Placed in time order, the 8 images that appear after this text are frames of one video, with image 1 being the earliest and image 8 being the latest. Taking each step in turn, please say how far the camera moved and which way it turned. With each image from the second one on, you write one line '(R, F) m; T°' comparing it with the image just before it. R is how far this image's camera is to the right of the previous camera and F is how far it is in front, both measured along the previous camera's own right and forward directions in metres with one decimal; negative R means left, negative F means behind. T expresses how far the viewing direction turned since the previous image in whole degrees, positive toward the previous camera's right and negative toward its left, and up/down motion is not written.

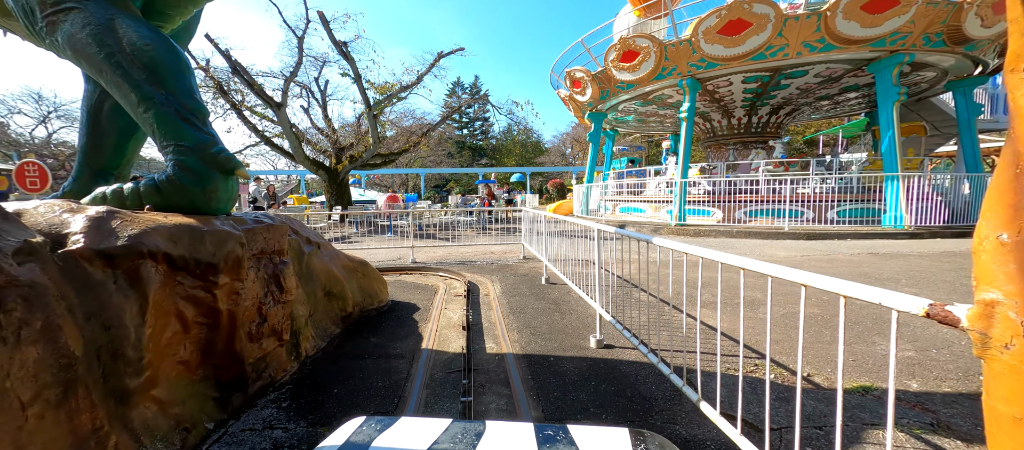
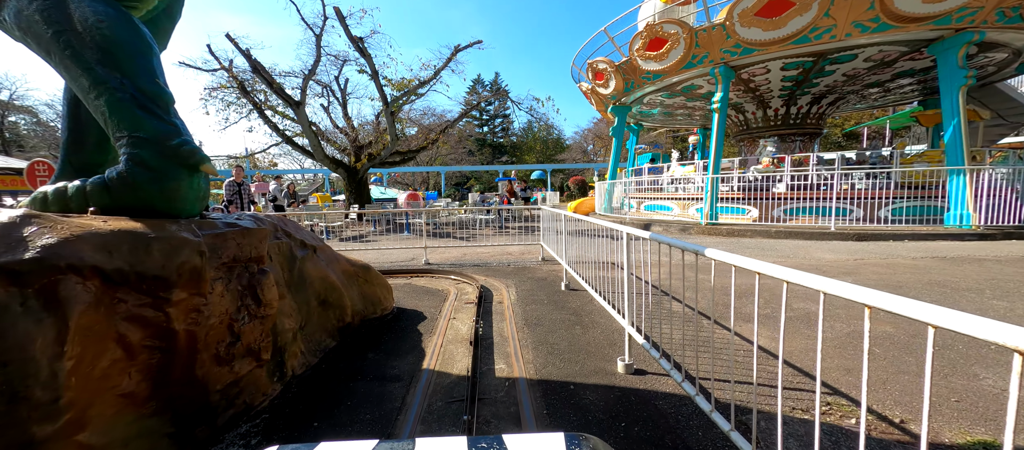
(+0.1, +0.4) m; -3°
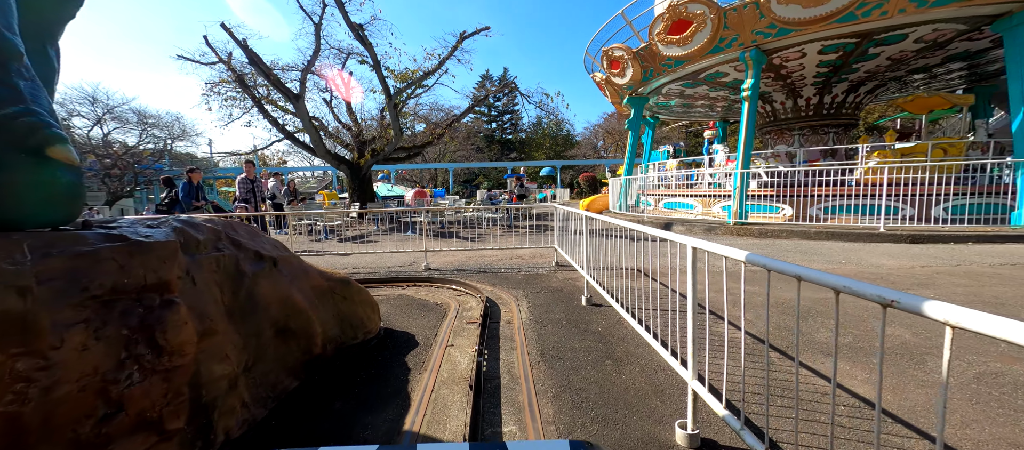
(0.0, +0.7) m; -1°
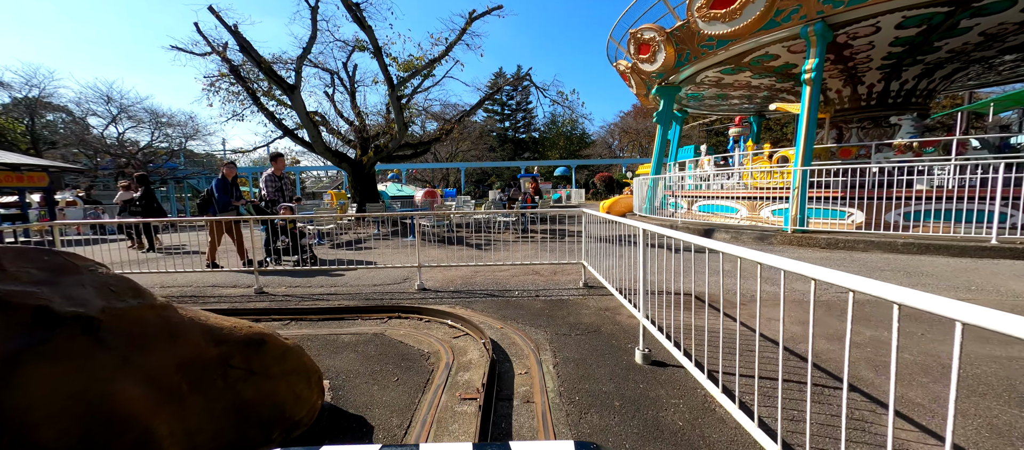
(-0.1, +1.2) m; -2°
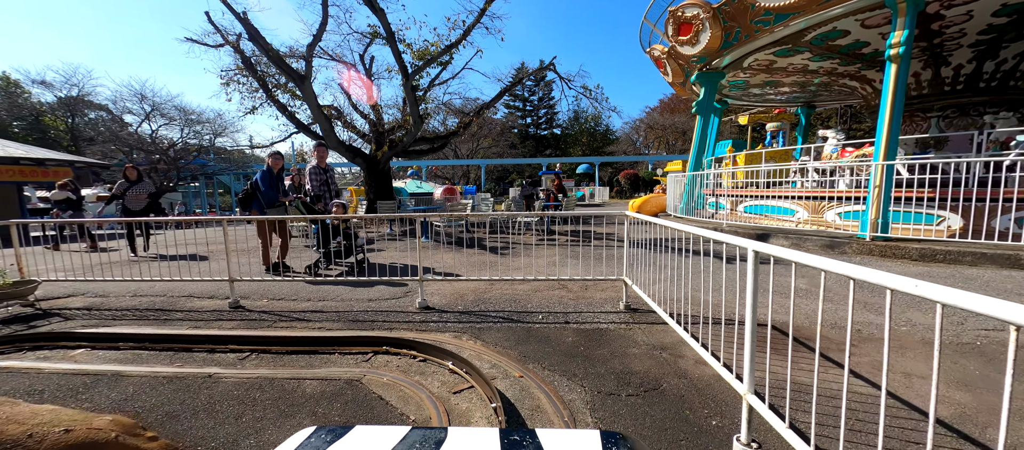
(0.0, +0.9) m; -3°
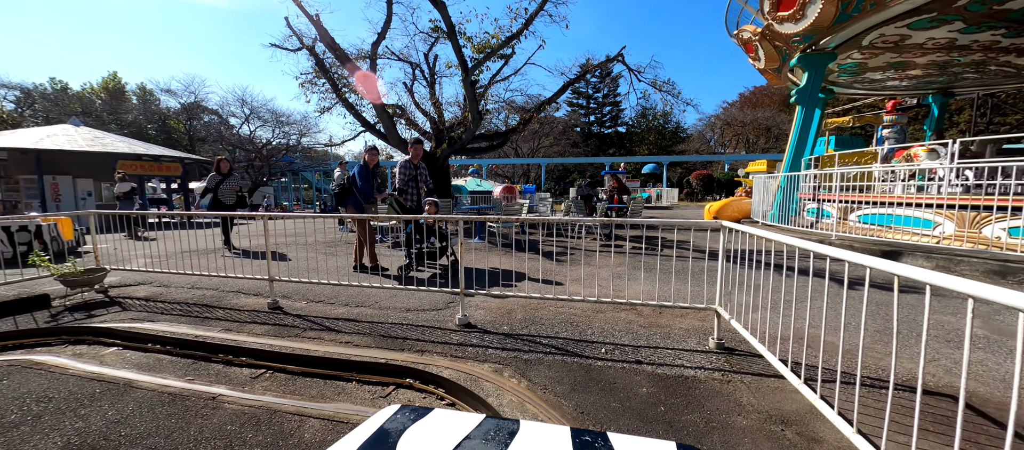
(0.0, +0.6) m; -9°
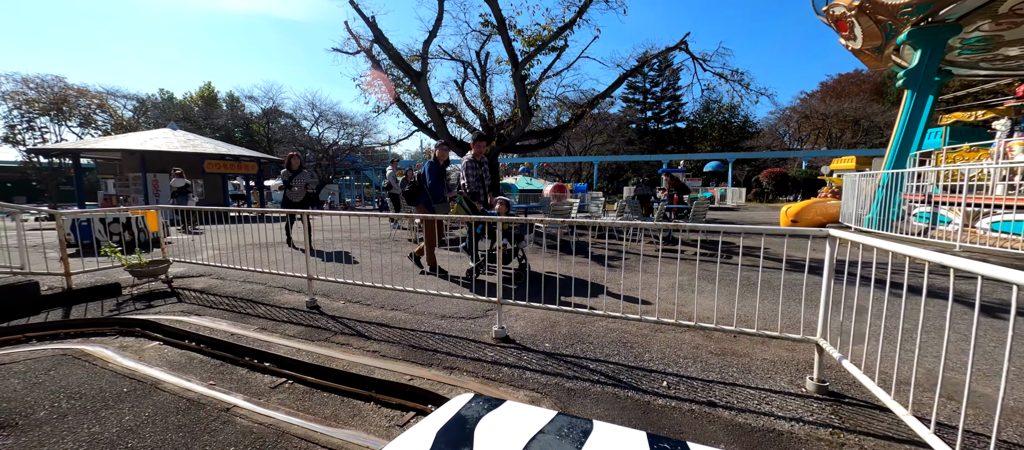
(0.0, +0.4) m; -8°
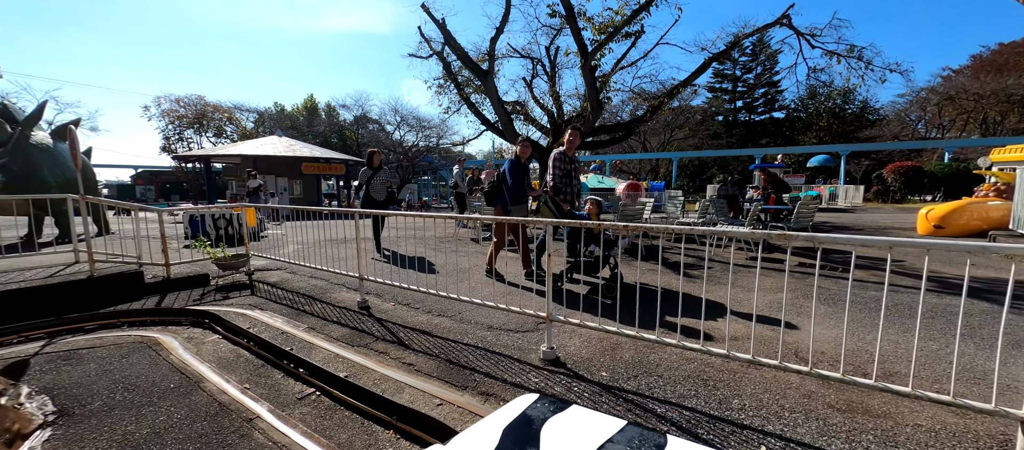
(+0.1, +0.4) m; -11°
